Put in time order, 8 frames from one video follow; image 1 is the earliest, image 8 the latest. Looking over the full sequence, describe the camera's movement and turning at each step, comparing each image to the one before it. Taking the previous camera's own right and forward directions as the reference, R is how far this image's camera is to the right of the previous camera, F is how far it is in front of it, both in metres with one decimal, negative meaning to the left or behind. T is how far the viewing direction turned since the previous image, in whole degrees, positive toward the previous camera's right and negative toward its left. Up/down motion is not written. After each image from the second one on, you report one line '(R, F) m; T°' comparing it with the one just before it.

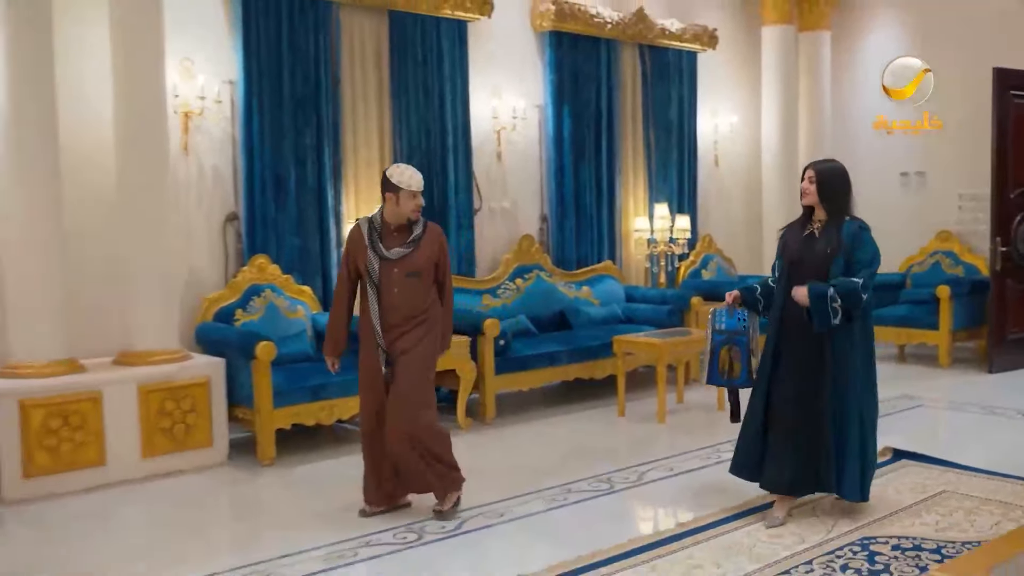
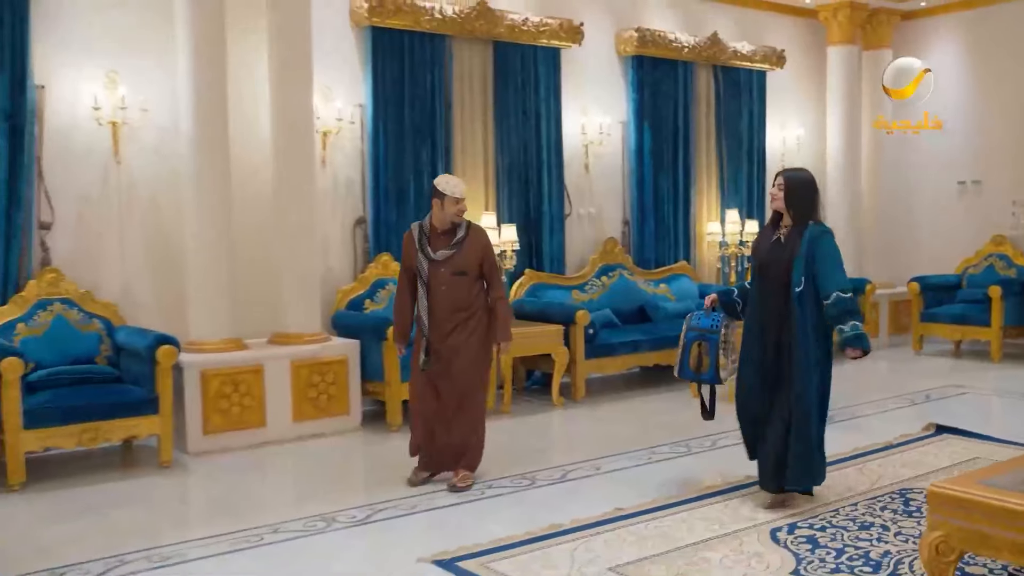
(-0.2, -0.9) m; -4°
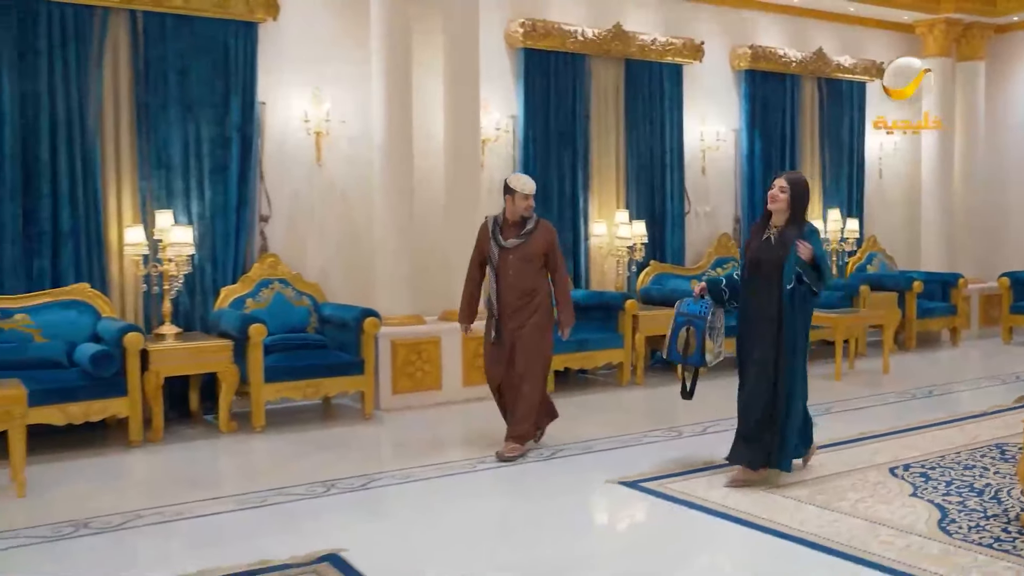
(-0.5, -1.0) m; -4°
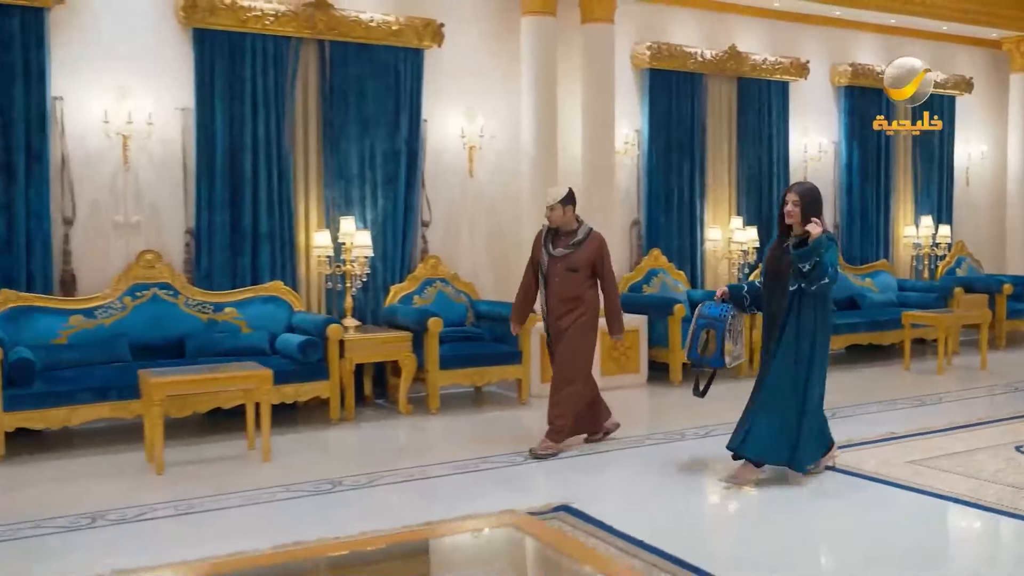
(-0.7, -0.8) m; -2°
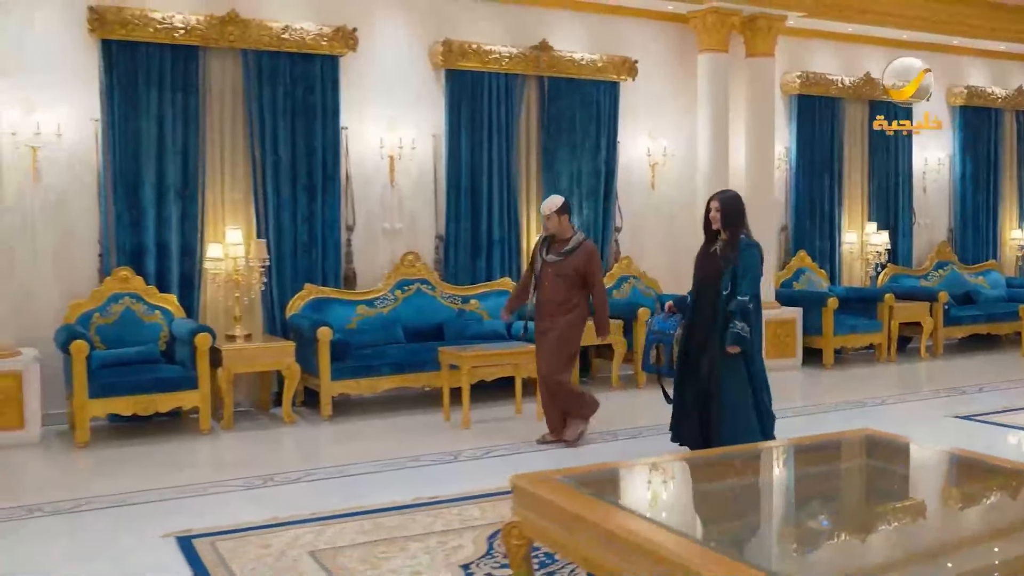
(-1.3, -1.4) m; -2°
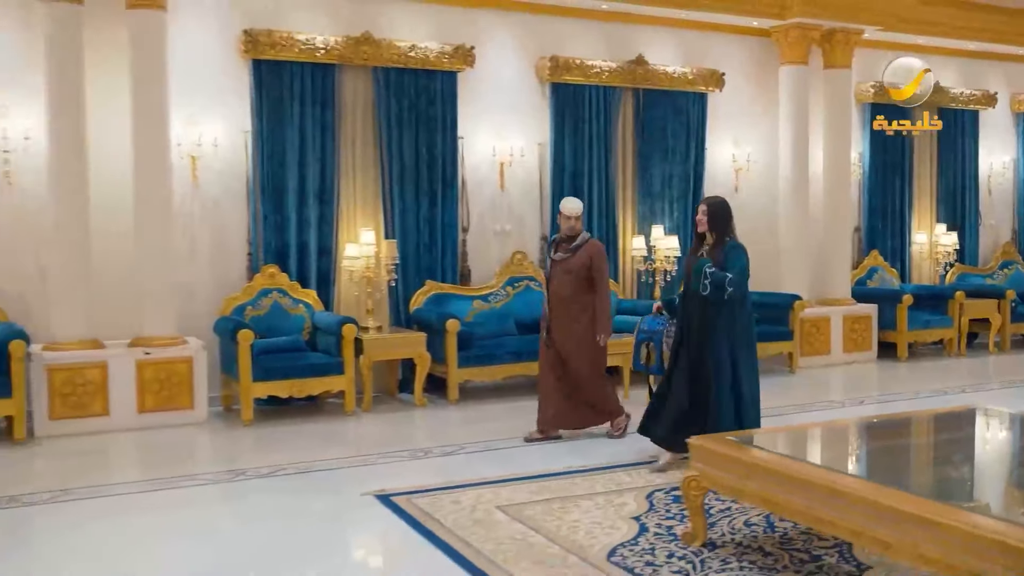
(-0.6, -0.7) m; -2°
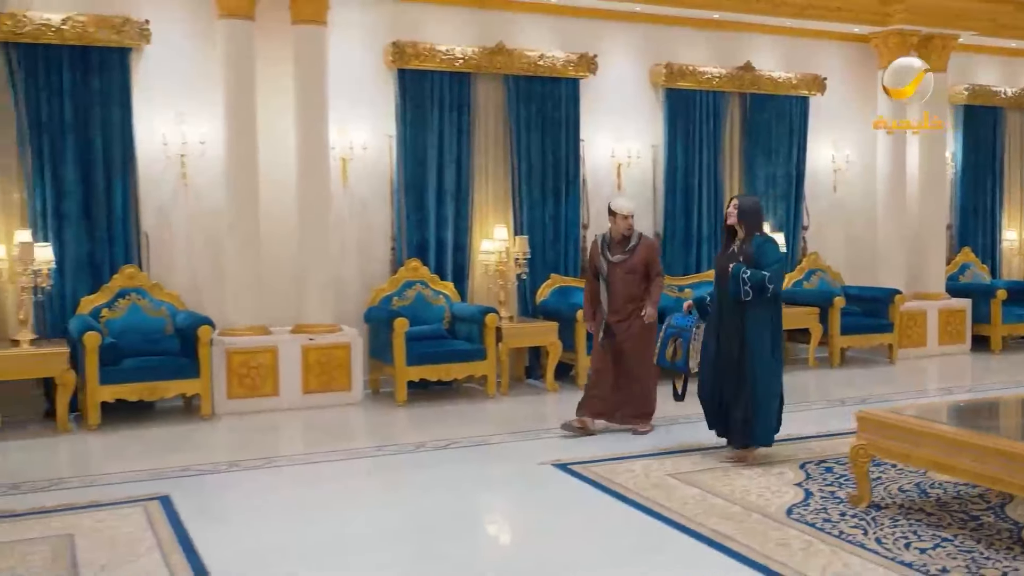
(-0.7, -0.6) m; -2°
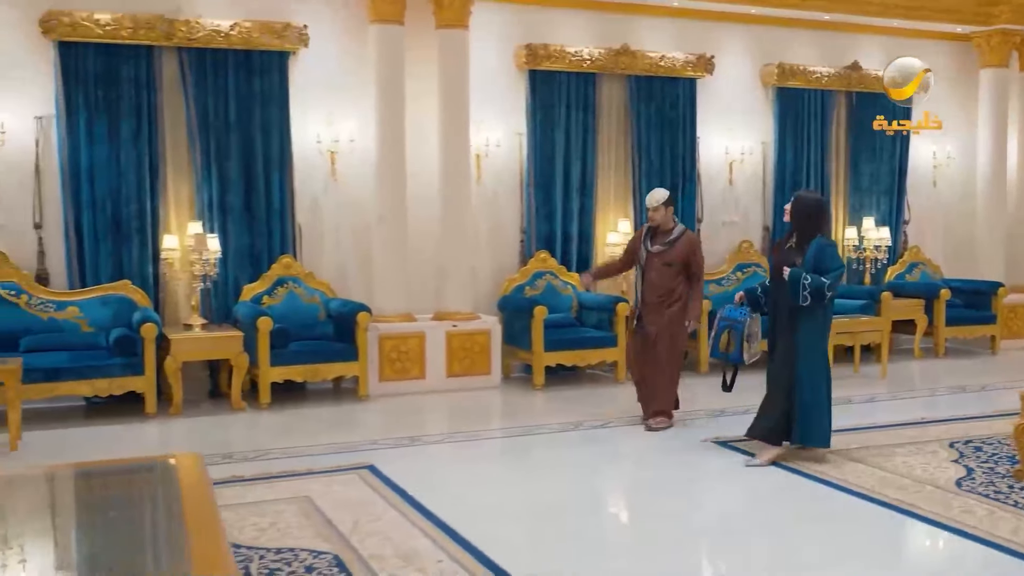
(-0.8, -0.4) m; -2°
